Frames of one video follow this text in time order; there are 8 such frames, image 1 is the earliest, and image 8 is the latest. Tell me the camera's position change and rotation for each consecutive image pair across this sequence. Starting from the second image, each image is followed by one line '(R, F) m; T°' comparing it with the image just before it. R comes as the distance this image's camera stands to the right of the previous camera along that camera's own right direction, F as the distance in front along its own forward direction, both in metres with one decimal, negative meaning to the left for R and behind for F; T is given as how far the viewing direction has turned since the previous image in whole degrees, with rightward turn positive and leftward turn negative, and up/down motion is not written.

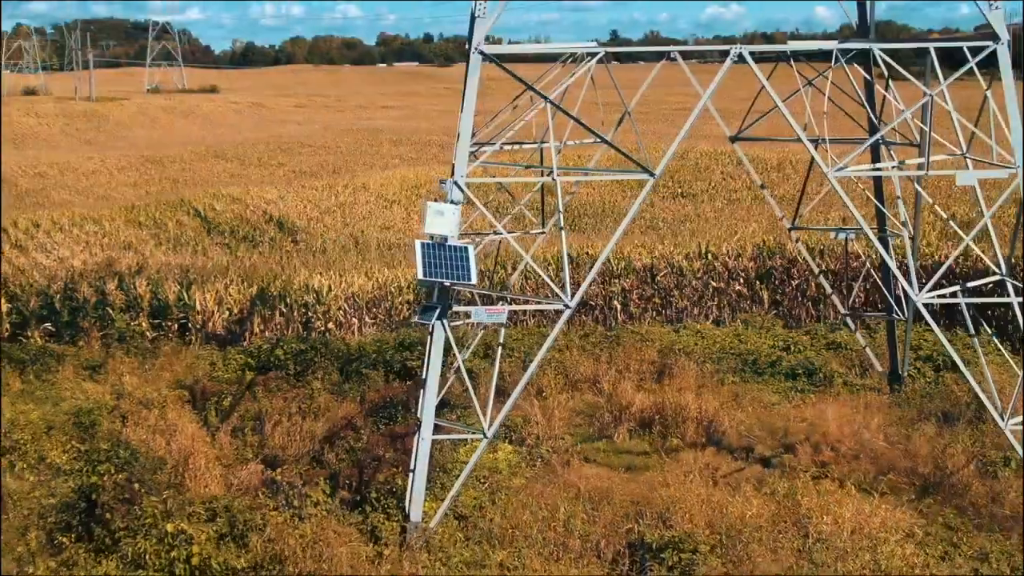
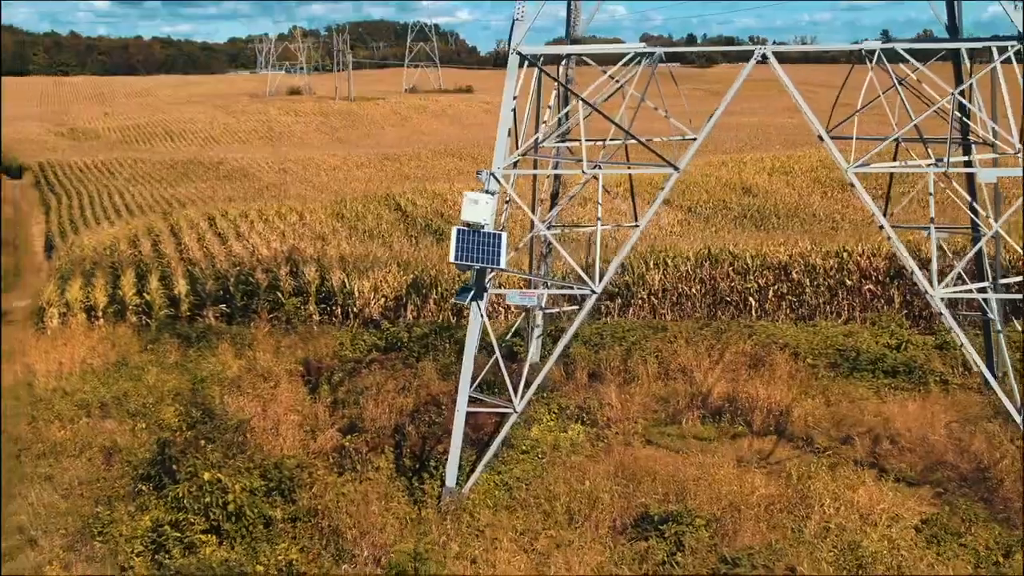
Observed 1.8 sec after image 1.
(+1.3, -0.5) m; -10°
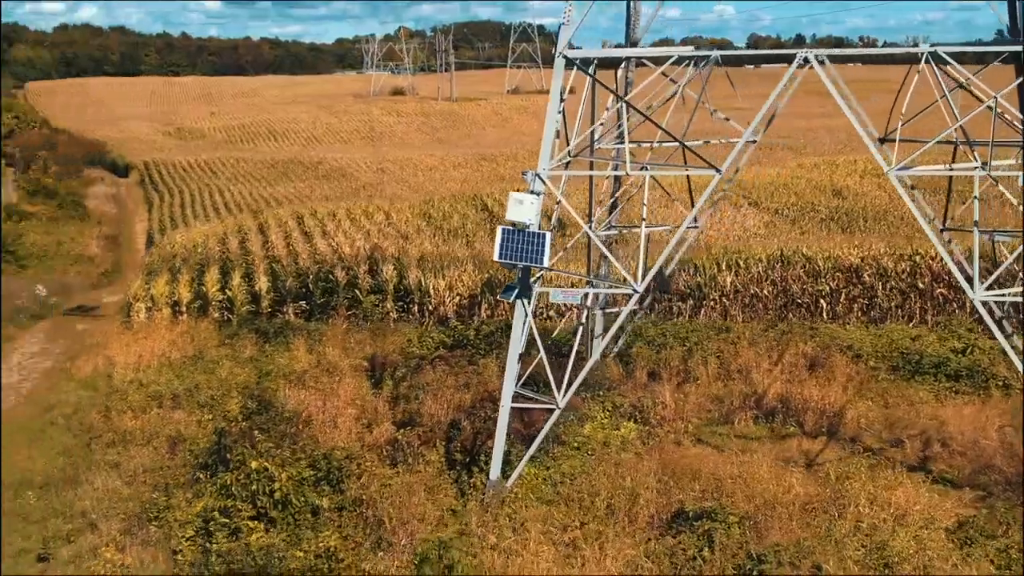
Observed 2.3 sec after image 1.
(+0.3, -0.2) m; -4°
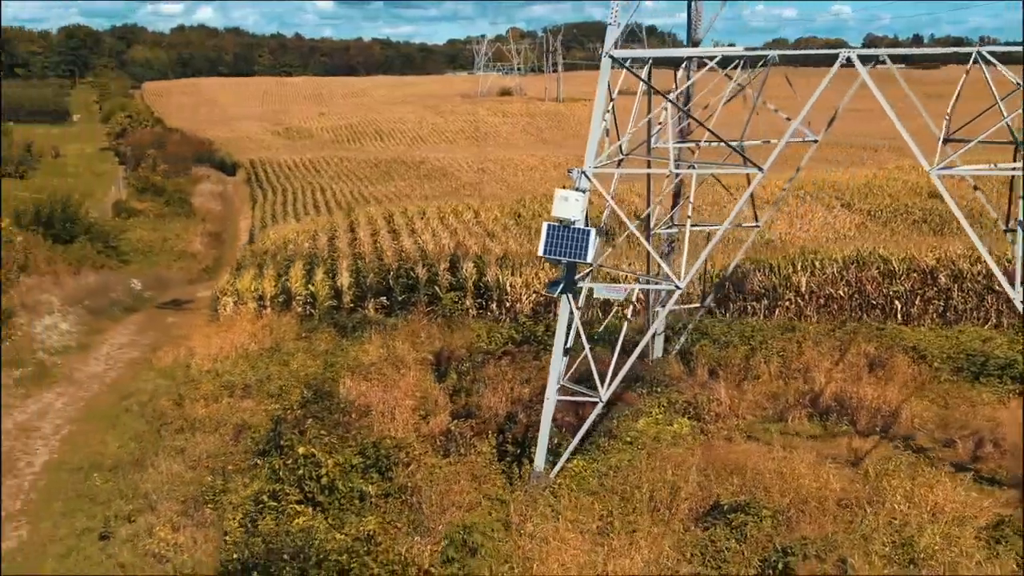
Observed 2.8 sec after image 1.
(+0.4, -0.2) m; -4°
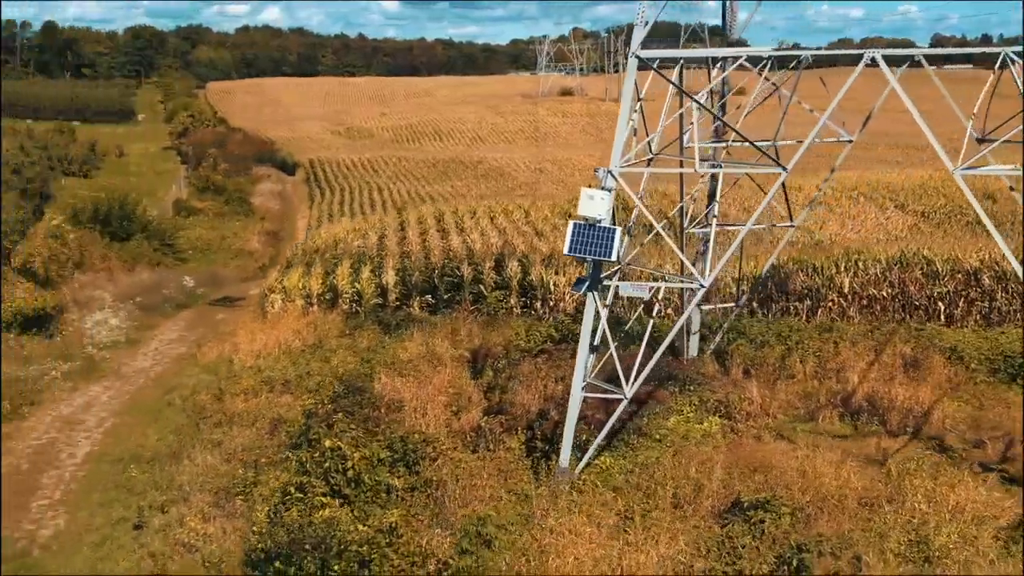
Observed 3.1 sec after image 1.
(+0.2, -0.1) m; -2°
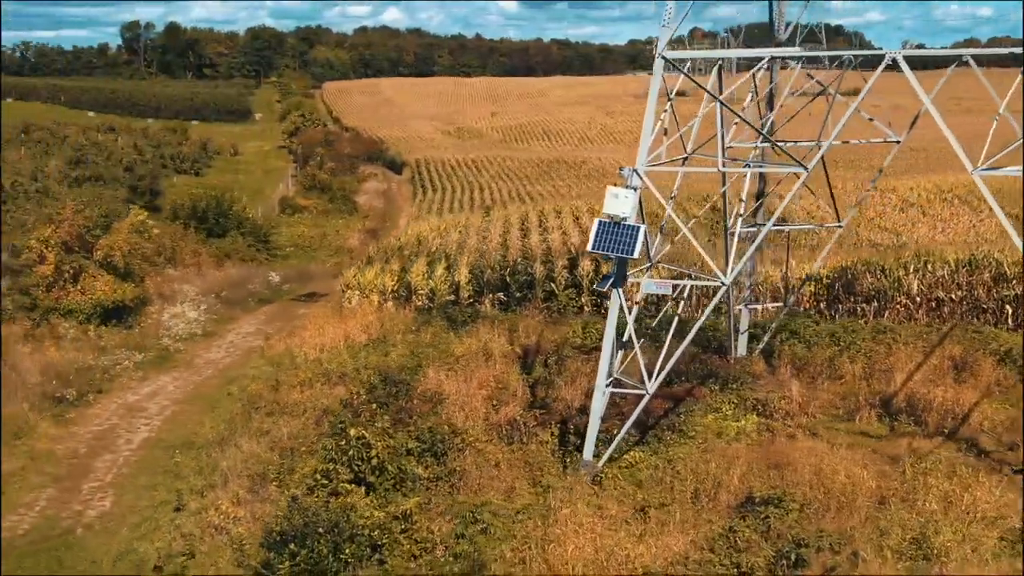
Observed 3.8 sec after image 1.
(+0.6, -0.2) m; -4°
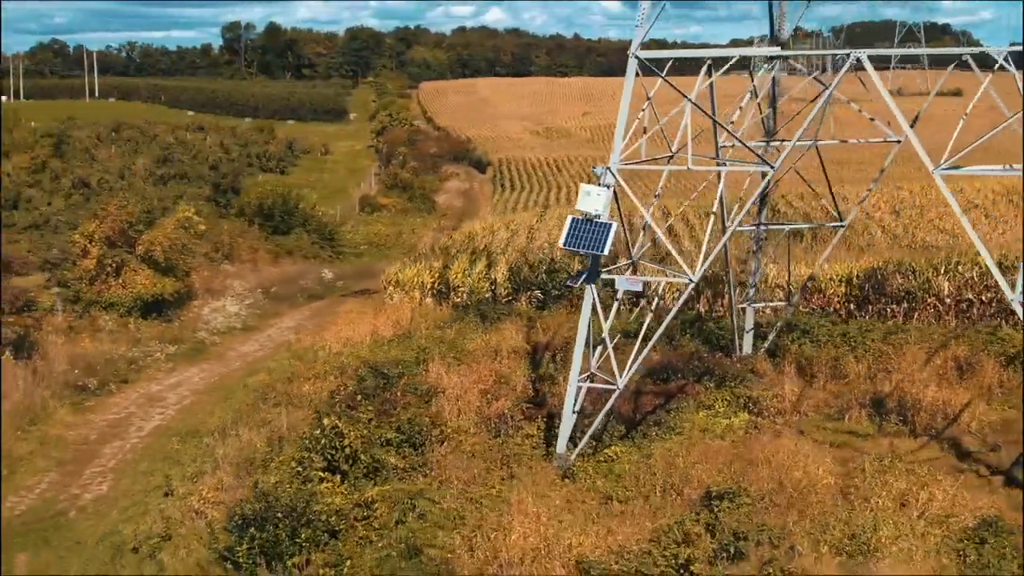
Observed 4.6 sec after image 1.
(+0.8, -0.2) m; -4°
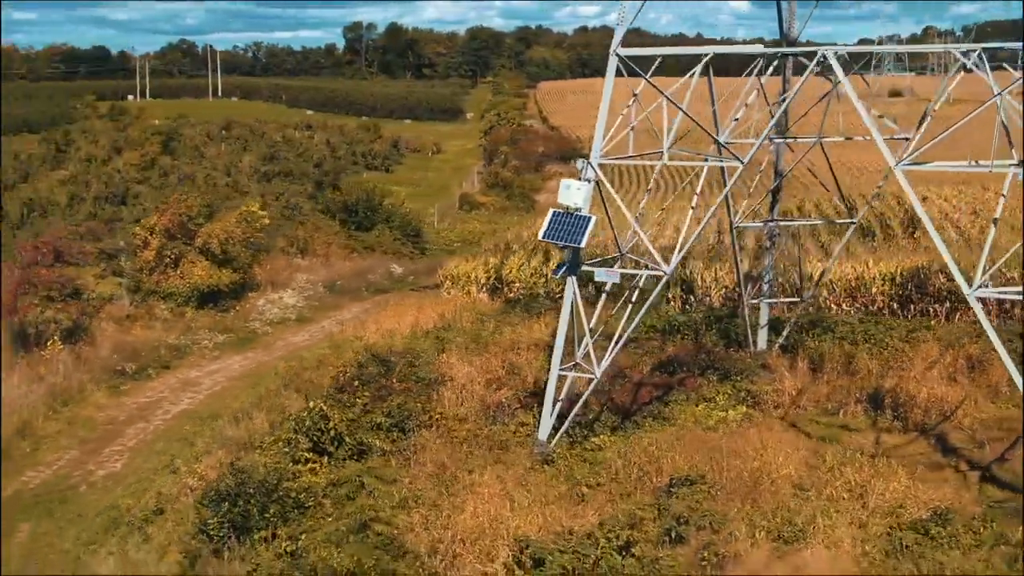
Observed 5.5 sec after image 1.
(+0.9, -0.3) m; -5°
